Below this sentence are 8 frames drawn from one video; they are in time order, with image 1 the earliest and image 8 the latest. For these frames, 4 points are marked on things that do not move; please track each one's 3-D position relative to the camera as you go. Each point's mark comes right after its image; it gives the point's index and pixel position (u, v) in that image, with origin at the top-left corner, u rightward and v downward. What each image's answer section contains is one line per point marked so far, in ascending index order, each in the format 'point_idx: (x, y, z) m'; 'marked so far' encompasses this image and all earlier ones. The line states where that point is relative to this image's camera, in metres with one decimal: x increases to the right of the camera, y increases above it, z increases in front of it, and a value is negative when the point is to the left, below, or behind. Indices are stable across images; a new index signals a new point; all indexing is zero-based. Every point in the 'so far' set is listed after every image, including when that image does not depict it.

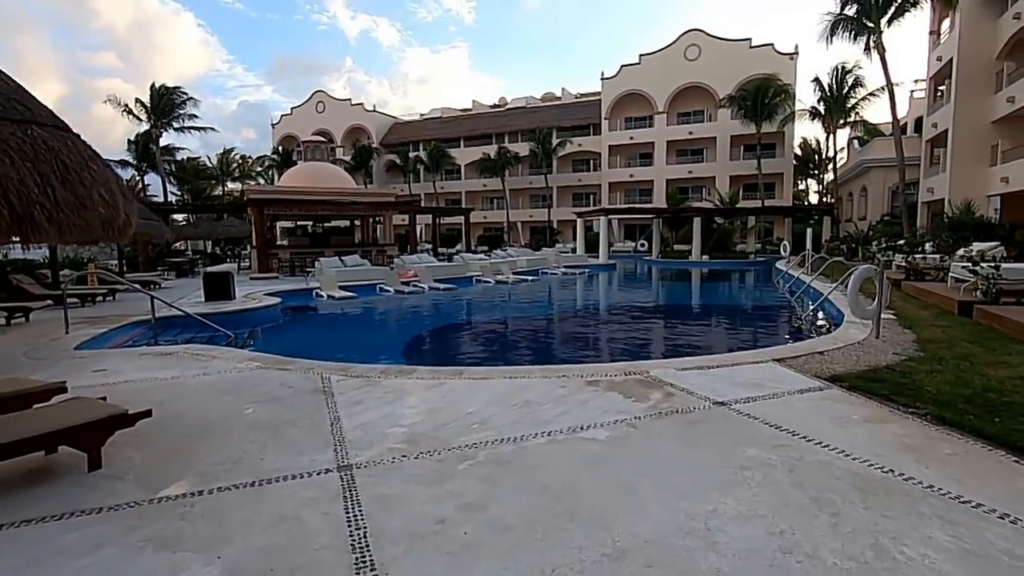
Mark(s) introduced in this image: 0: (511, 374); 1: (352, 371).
0: (0.0, -0.8, +6.1) m
1: (-1.5, -0.8, +6.1) m
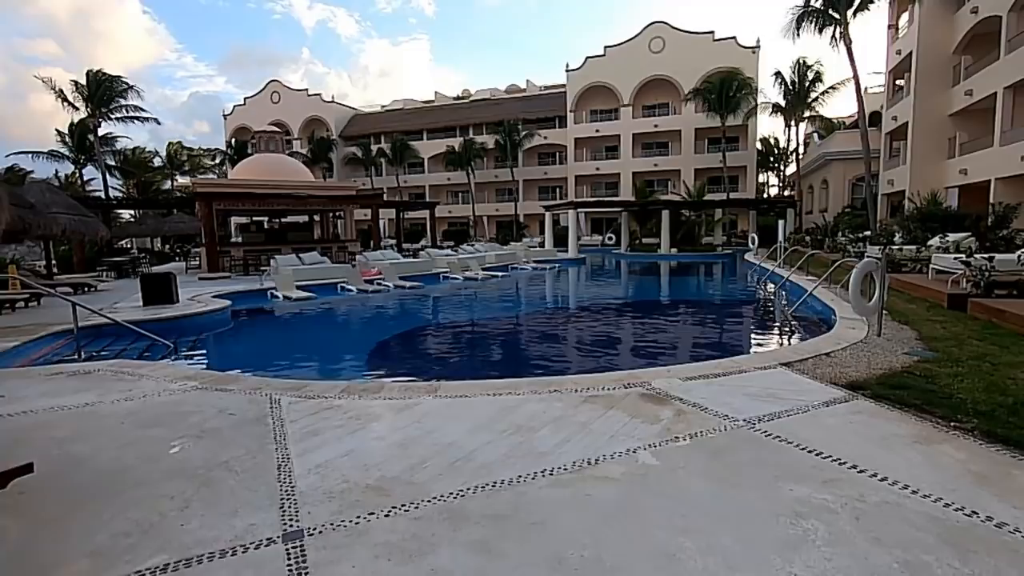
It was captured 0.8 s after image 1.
0: (-0.1, -0.8, +5.2) m
1: (-1.7, -0.8, +5.1) m
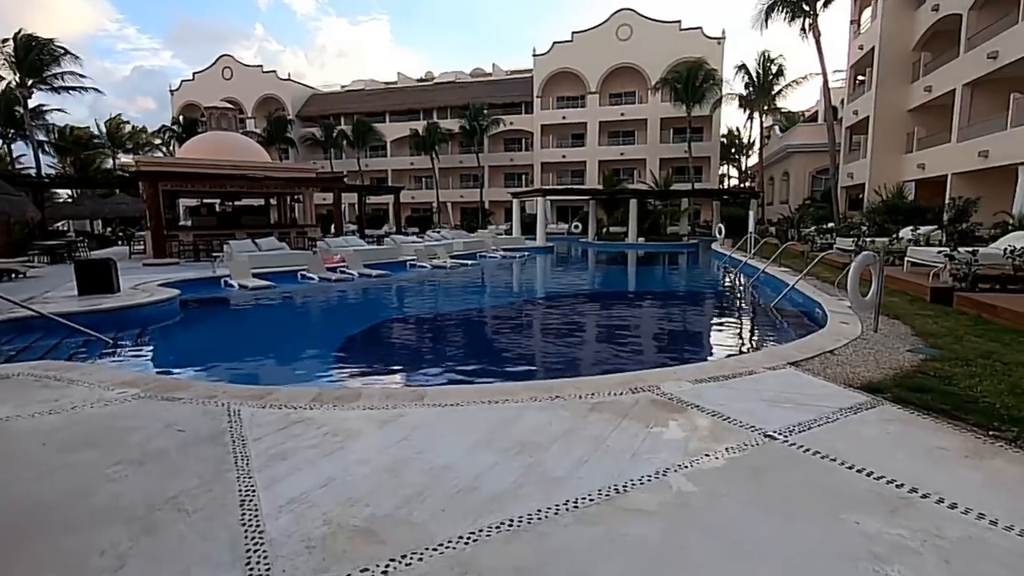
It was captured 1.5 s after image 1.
0: (-0.2, -0.8, +4.6) m
1: (-1.7, -0.8, +4.4) m
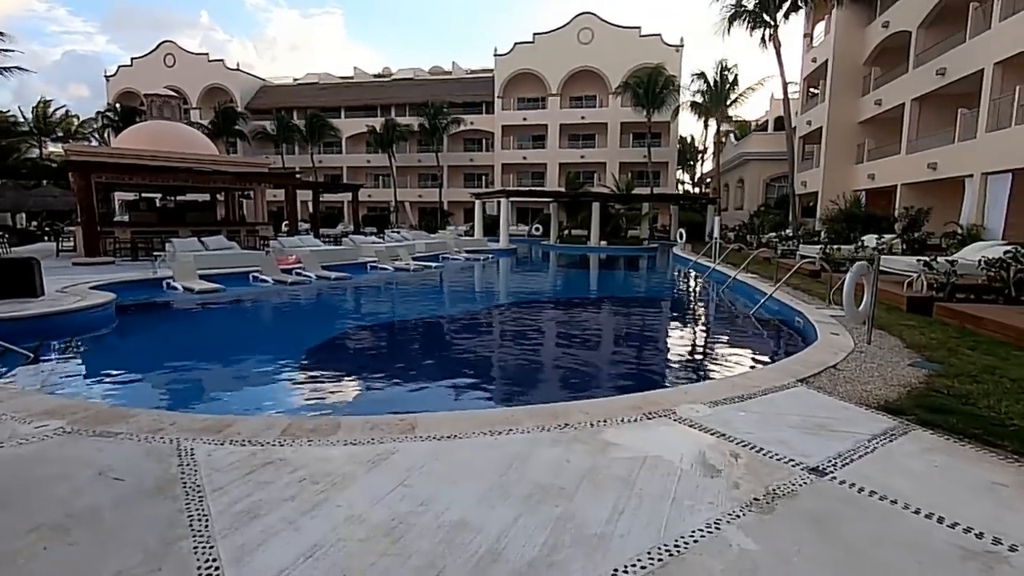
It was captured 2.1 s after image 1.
0: (-0.1, -0.9, +4.0) m
1: (-1.6, -0.8, +3.7) m
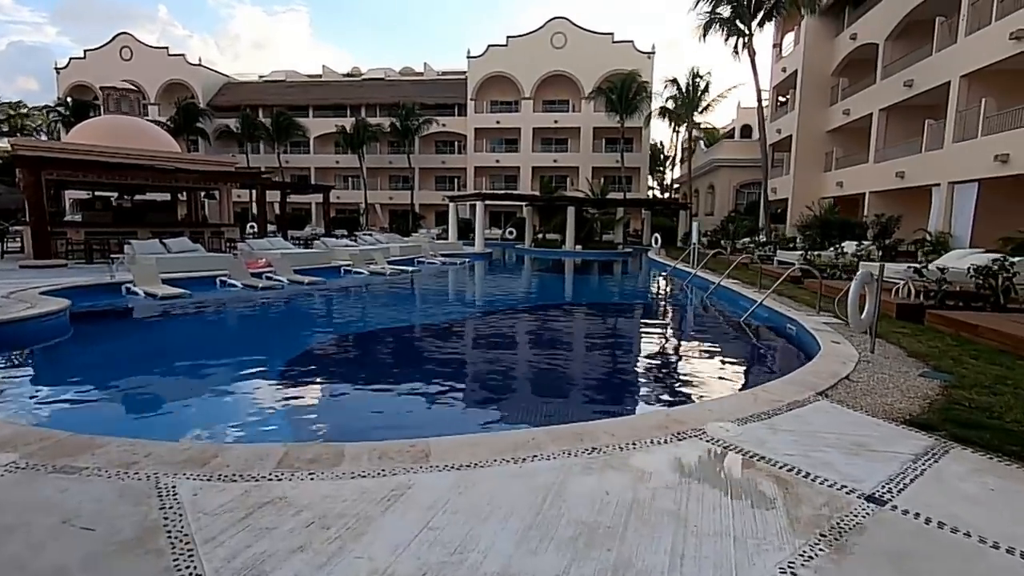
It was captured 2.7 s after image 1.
0: (0.0, -0.9, +3.6) m
1: (-1.5, -0.9, +3.2) m
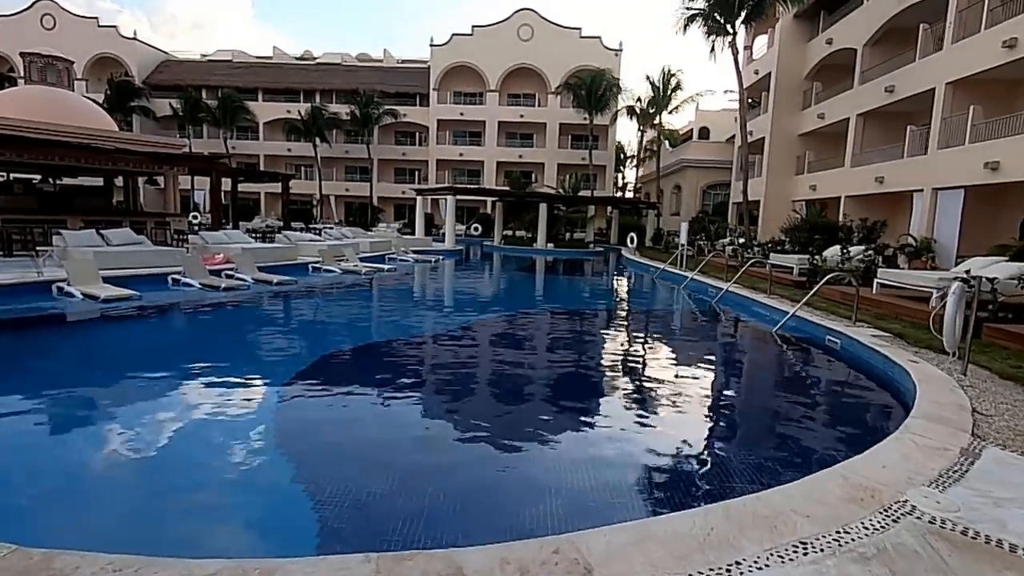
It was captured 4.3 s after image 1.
0: (+0.8, -1.0, +2.4) m
1: (-0.7, -1.0, +1.9) m
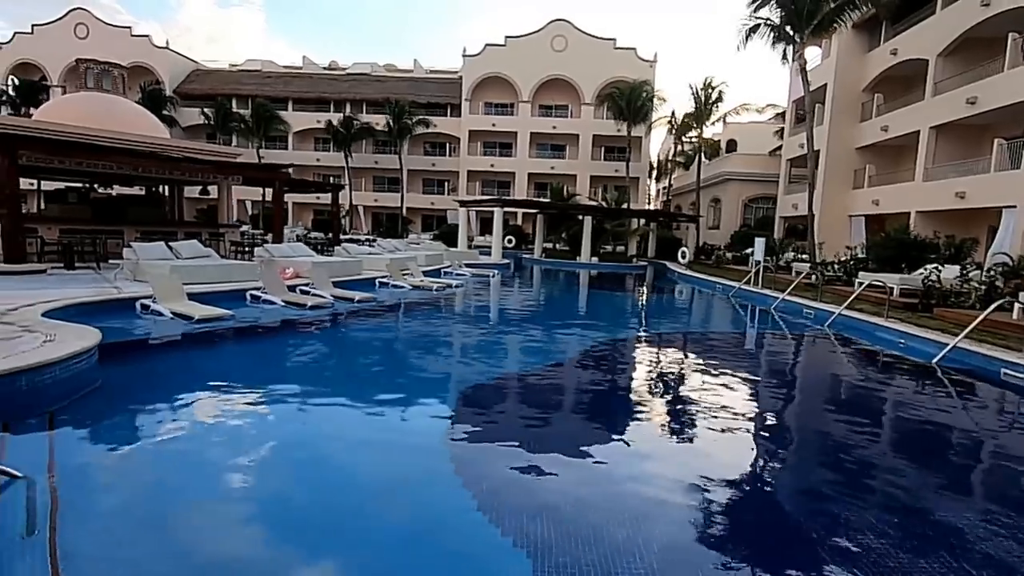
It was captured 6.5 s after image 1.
0: (+2.5, -1.2, +1.6) m
1: (+1.0, -1.2, +1.1) m
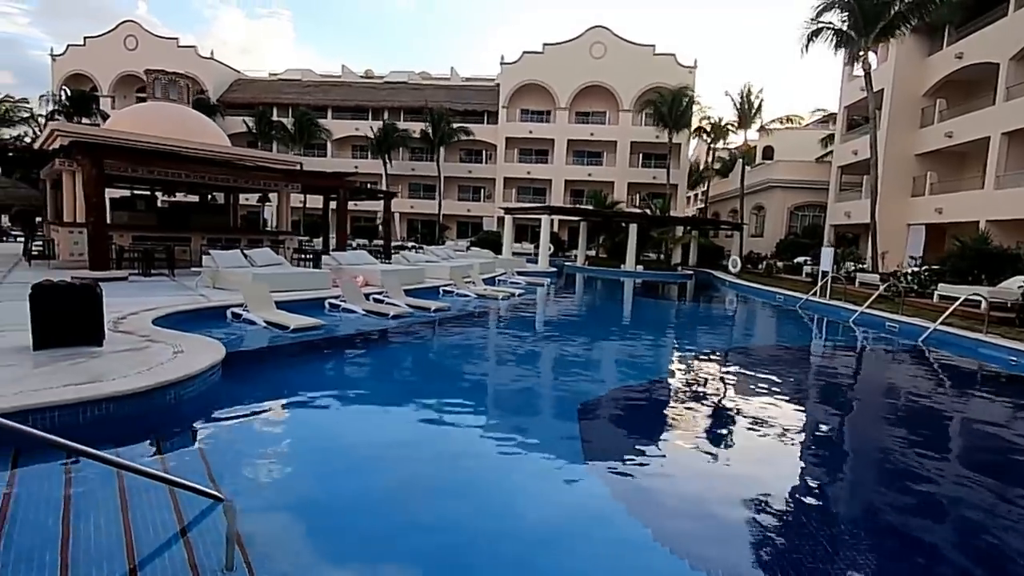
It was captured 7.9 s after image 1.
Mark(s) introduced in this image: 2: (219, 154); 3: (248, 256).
0: (+3.6, -1.3, +1.2) m
1: (+2.1, -1.2, +0.8) m
2: (-8.5, +3.7, +18.2) m
3: (-5.4, +0.7, +12.8) m
